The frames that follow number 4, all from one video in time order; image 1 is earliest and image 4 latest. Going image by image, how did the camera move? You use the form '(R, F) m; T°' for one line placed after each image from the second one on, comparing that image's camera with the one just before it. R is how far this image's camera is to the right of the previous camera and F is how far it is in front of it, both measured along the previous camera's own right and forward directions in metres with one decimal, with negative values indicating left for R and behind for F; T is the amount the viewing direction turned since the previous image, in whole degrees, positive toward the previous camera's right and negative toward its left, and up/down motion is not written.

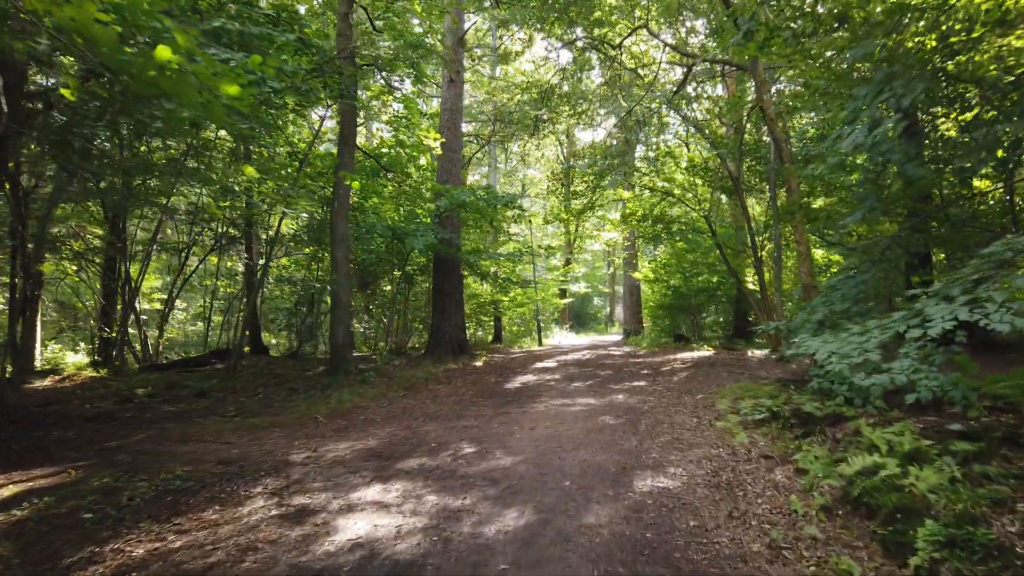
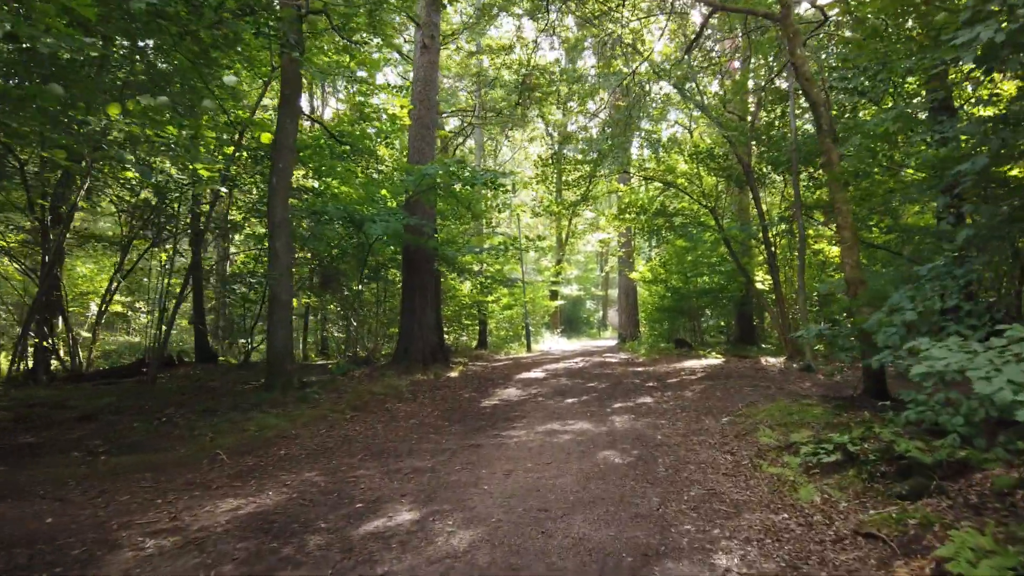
(+0.2, +1.9) m; +1°
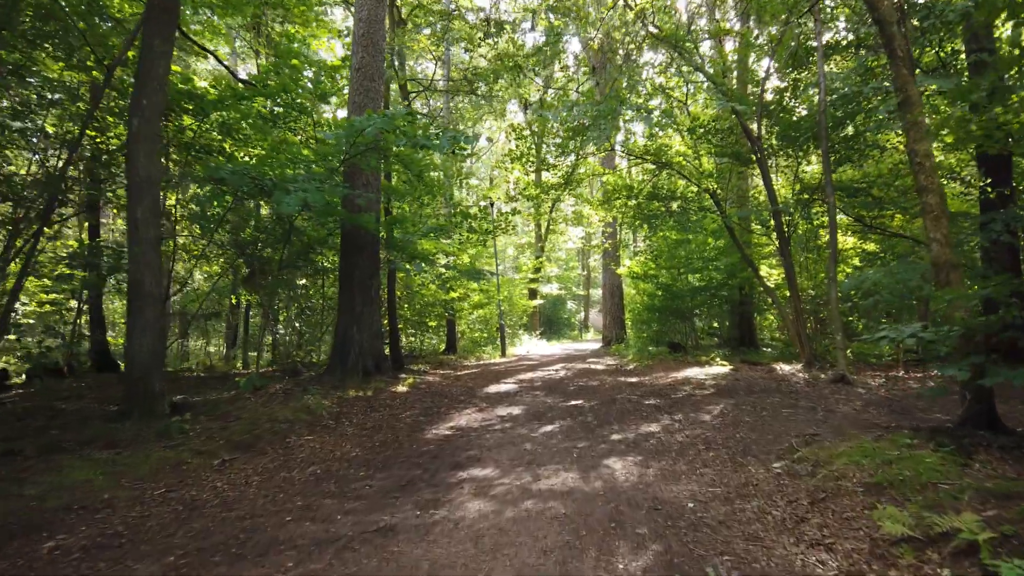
(+0.2, +2.3) m; +1°
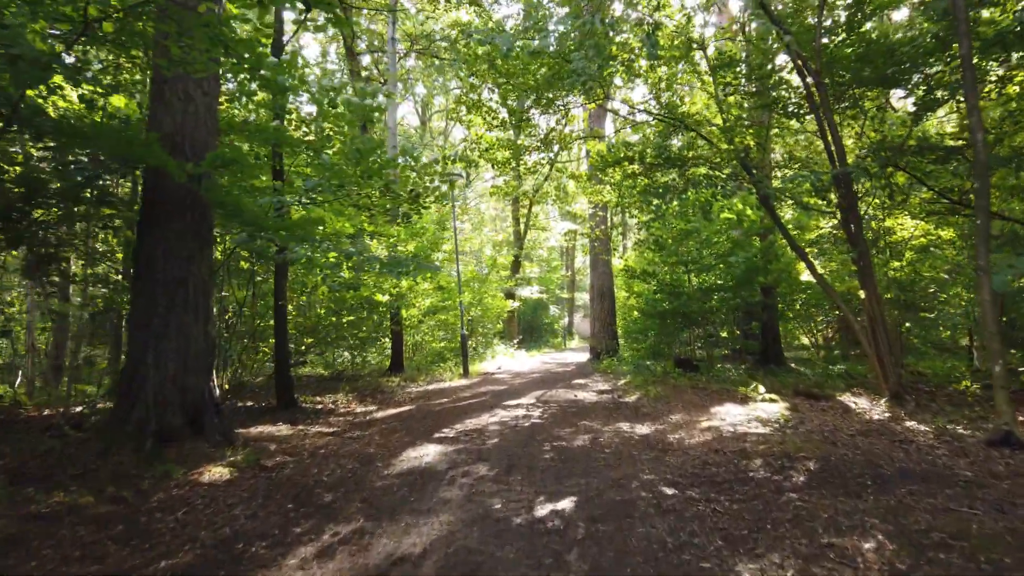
(+0.4, +4.0) m; +1°
